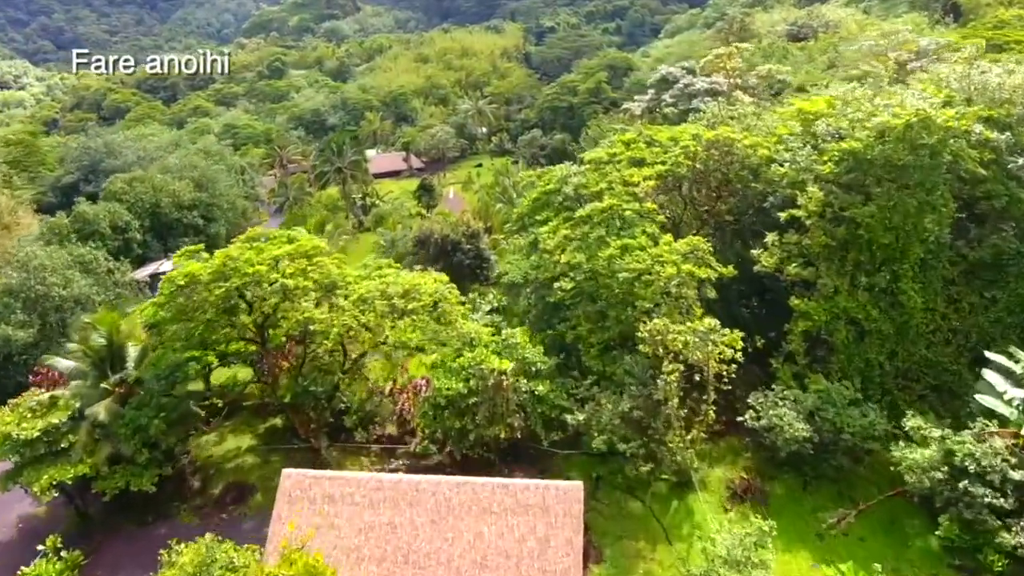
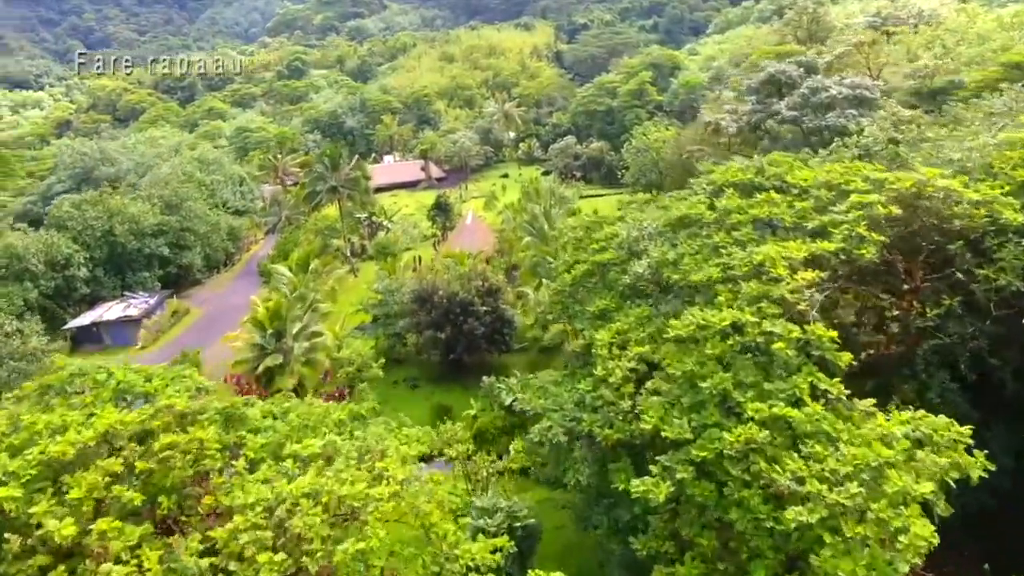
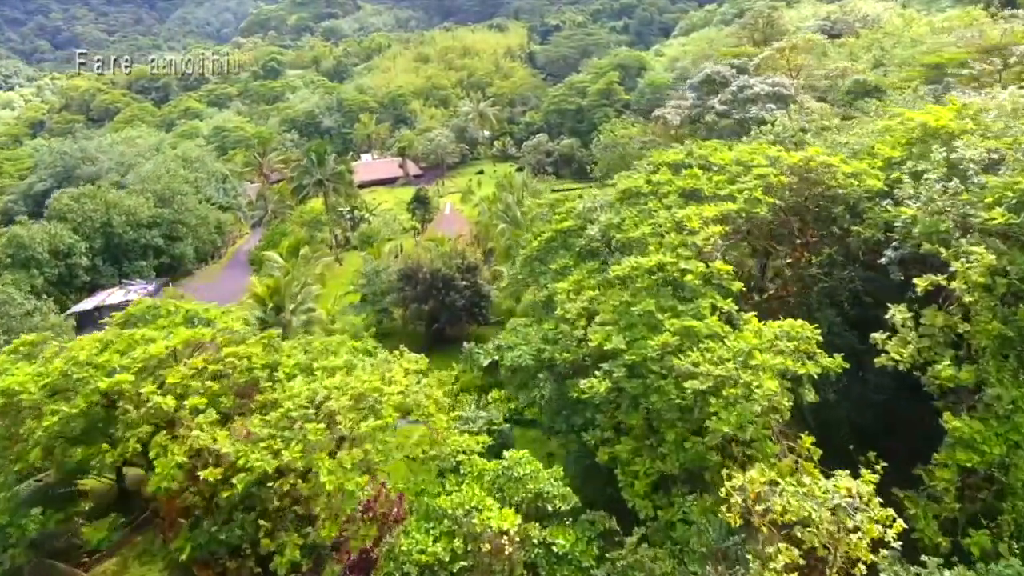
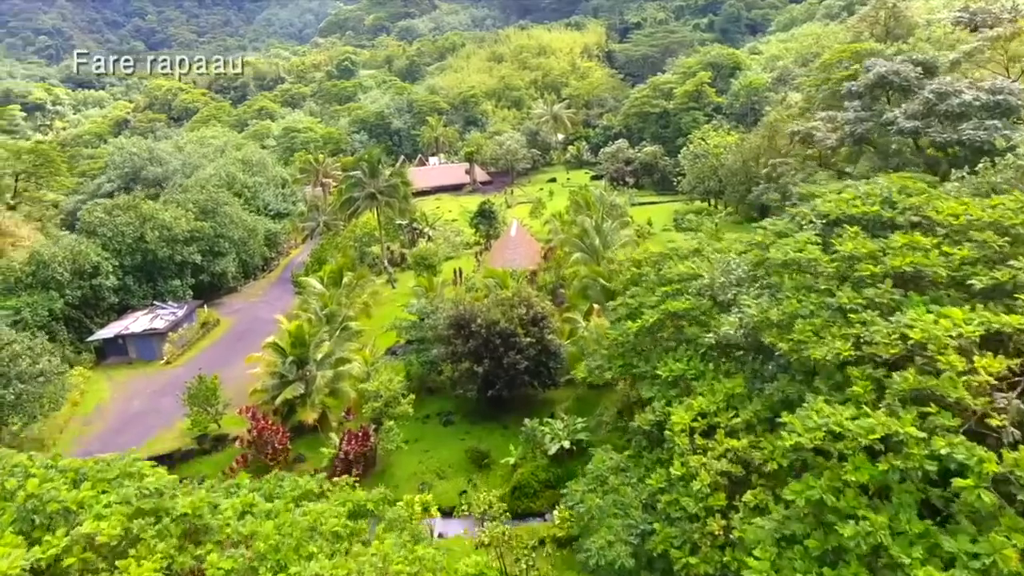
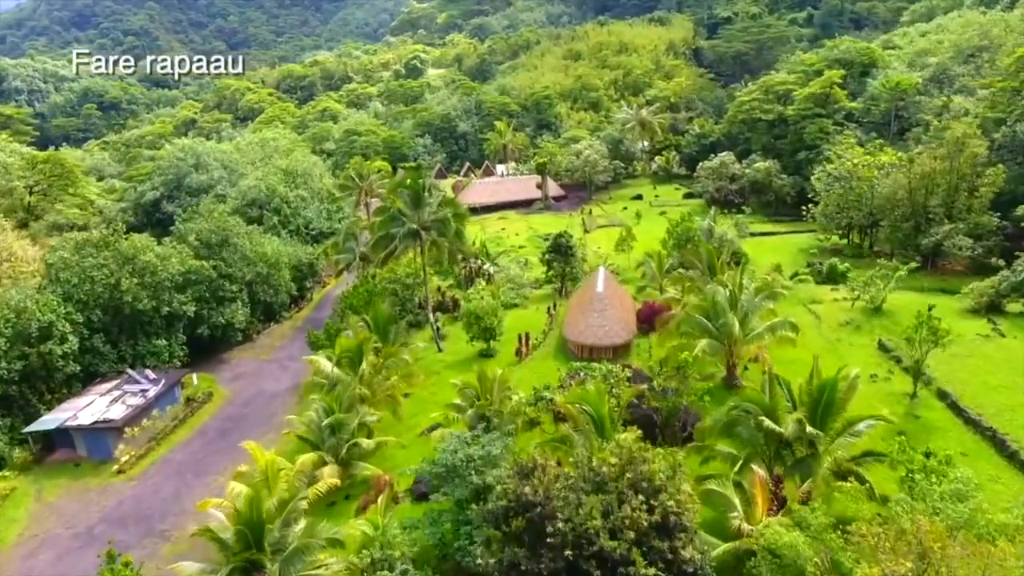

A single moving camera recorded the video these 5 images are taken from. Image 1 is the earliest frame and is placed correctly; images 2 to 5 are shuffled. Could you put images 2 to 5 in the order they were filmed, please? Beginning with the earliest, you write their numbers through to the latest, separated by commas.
3, 2, 4, 5
